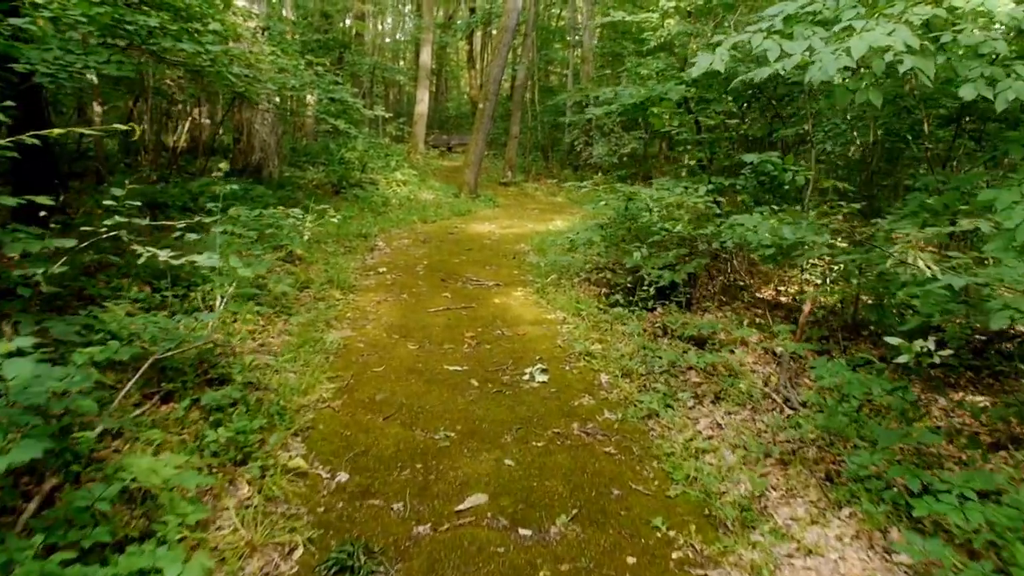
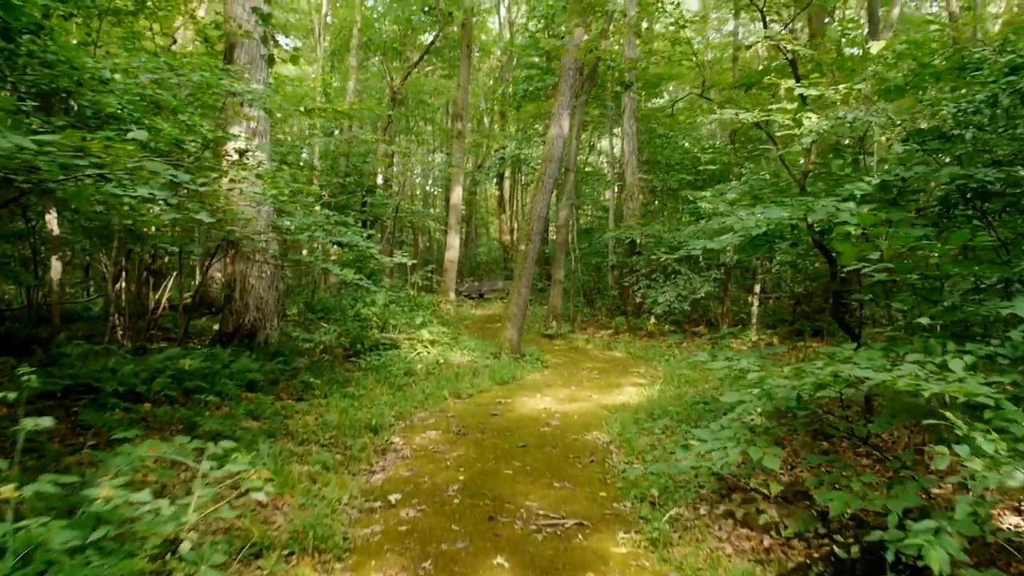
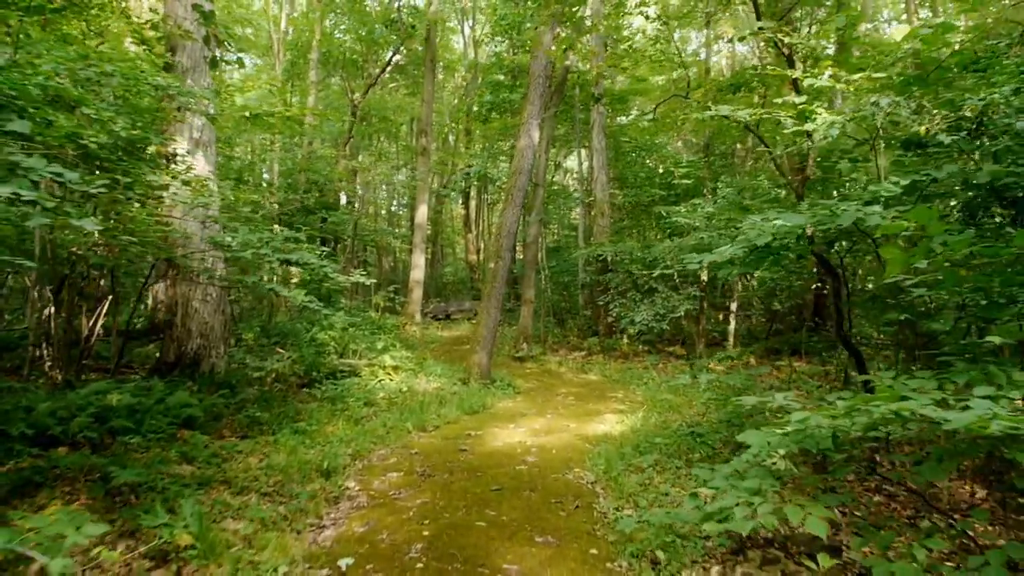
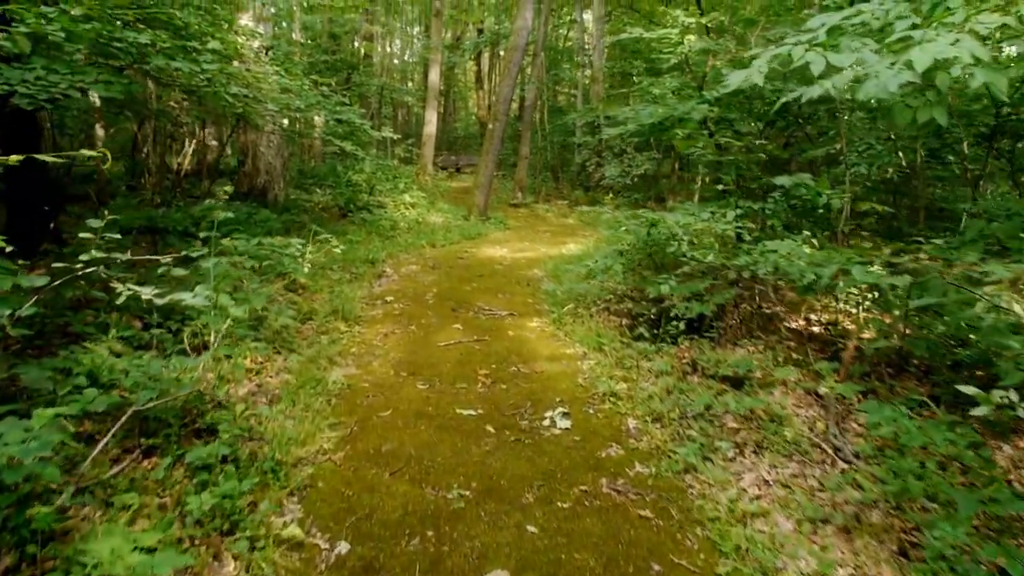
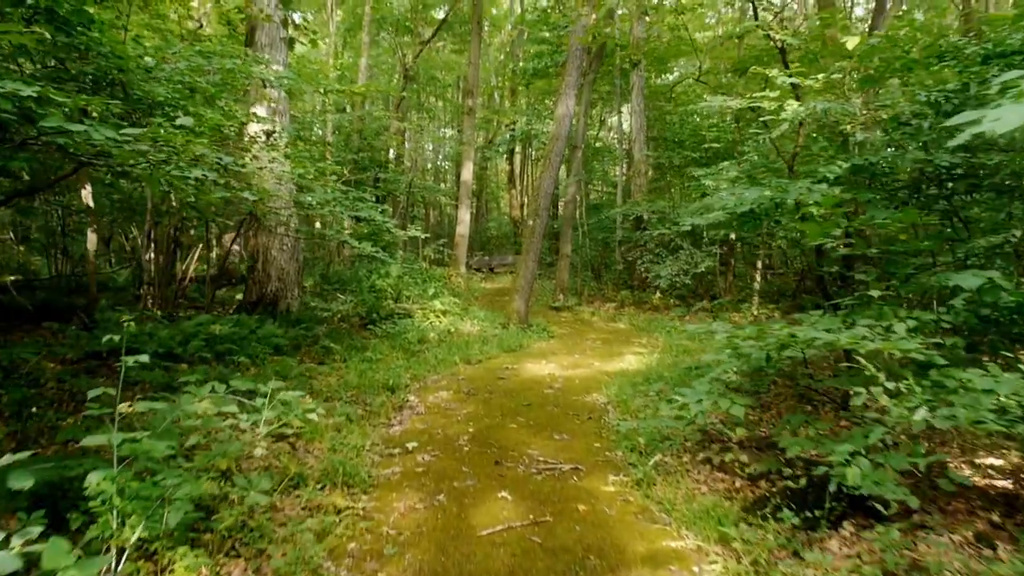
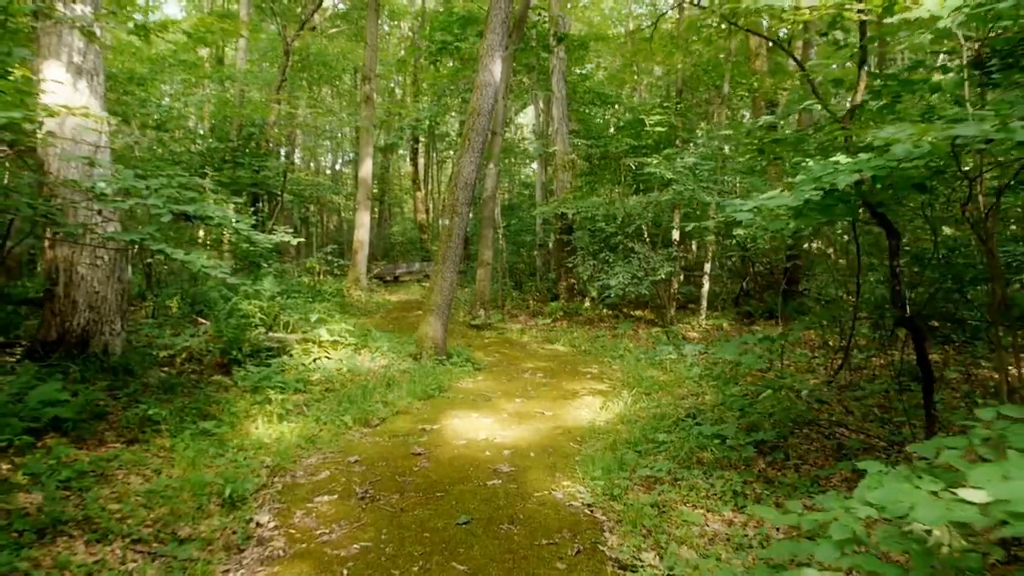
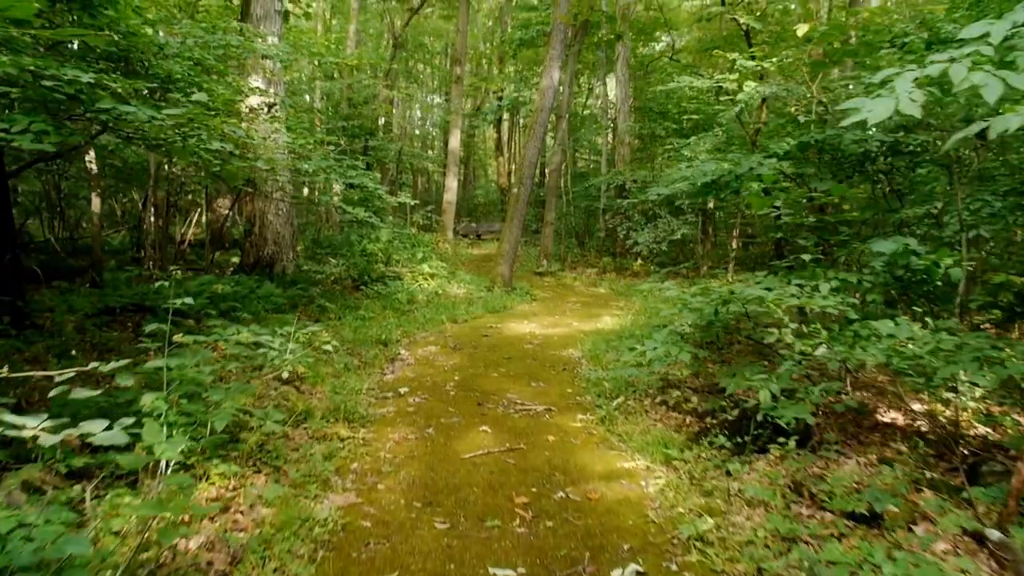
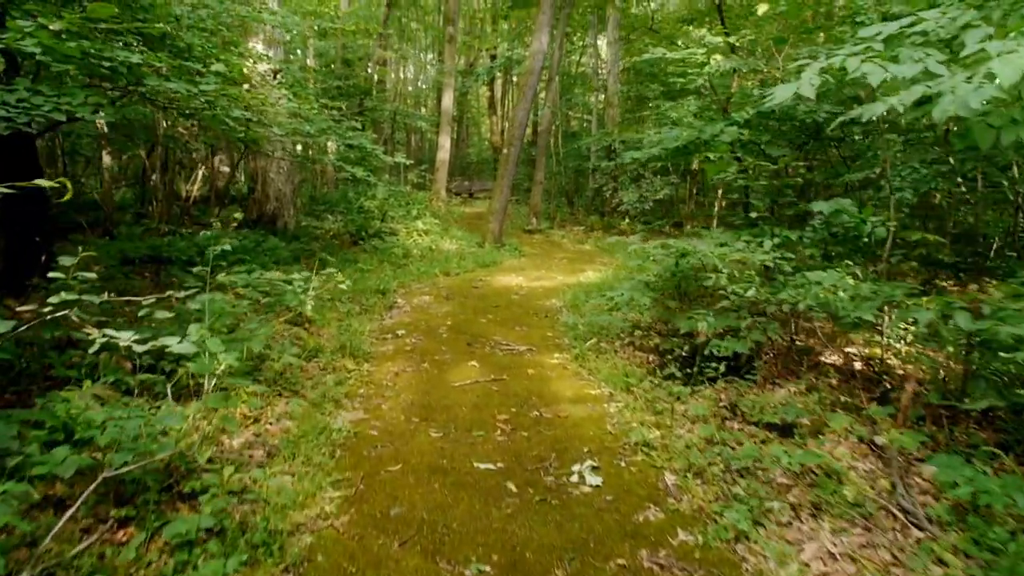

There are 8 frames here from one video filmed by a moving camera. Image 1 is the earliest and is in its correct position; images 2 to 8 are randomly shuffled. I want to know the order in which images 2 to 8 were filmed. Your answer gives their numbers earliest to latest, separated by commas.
4, 8, 7, 5, 2, 3, 6
